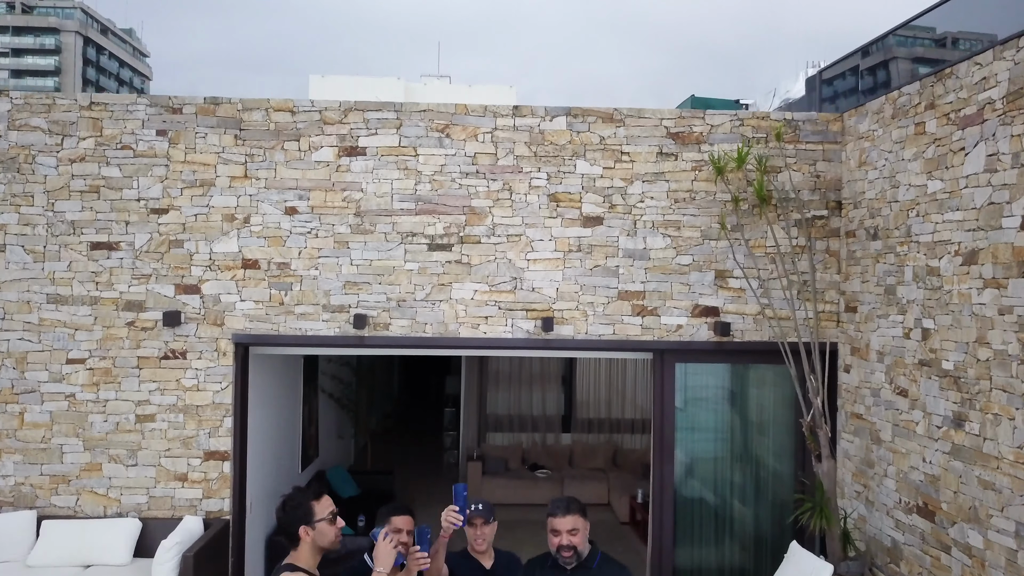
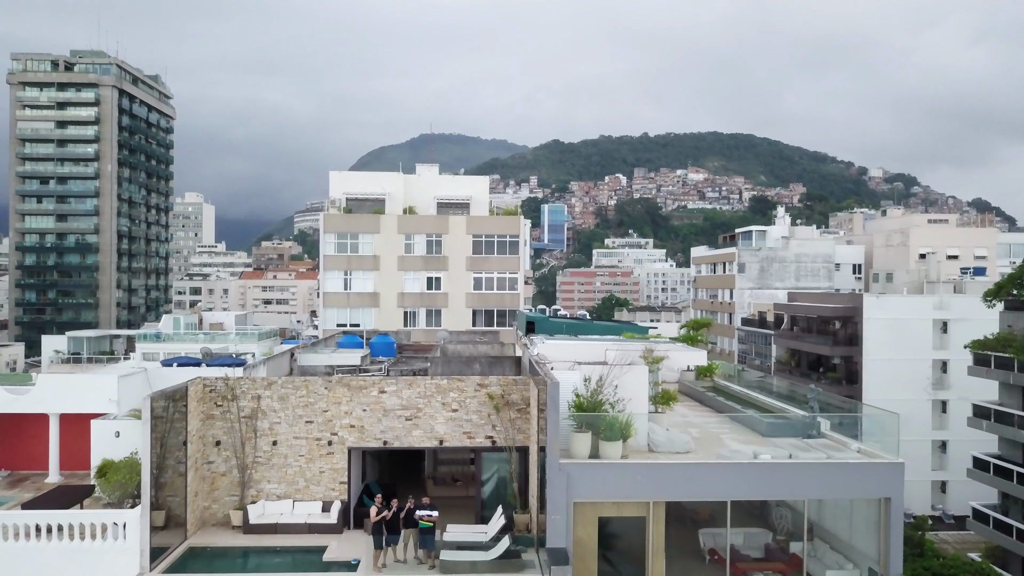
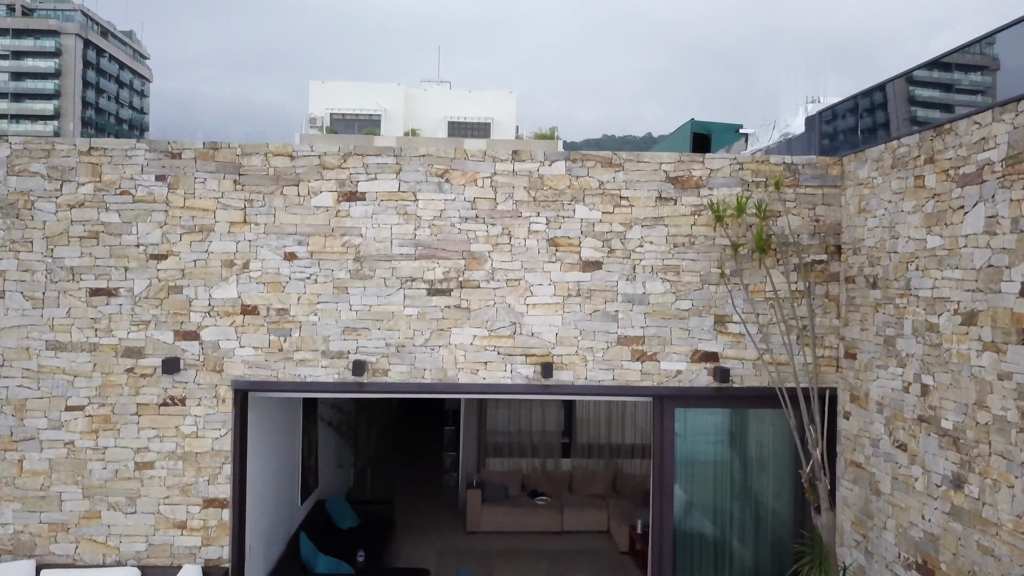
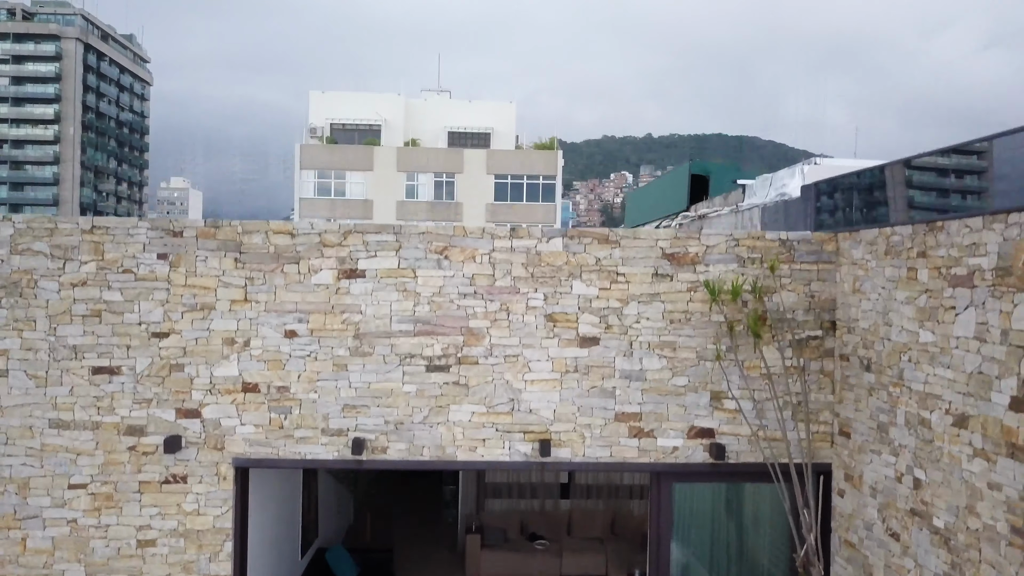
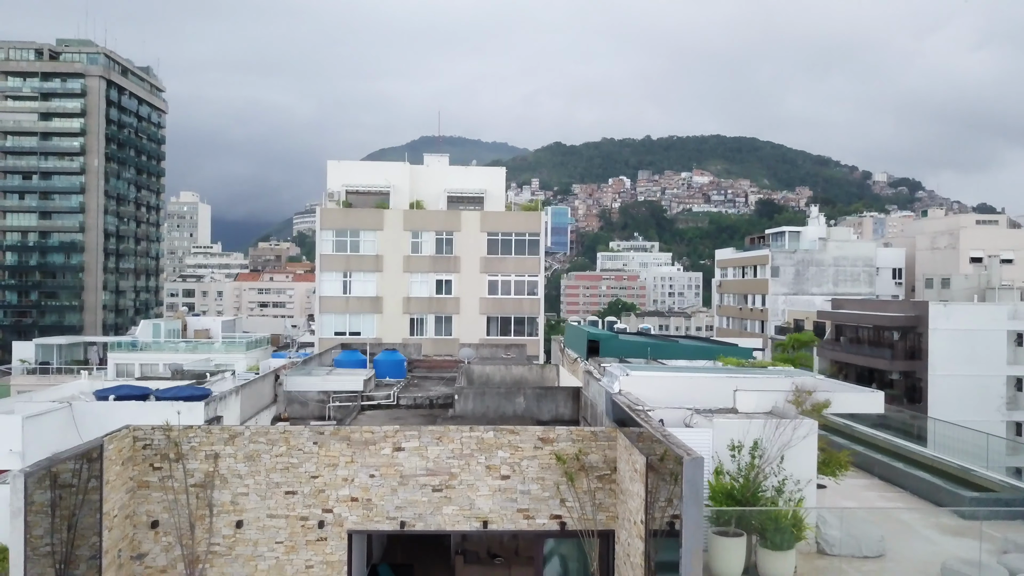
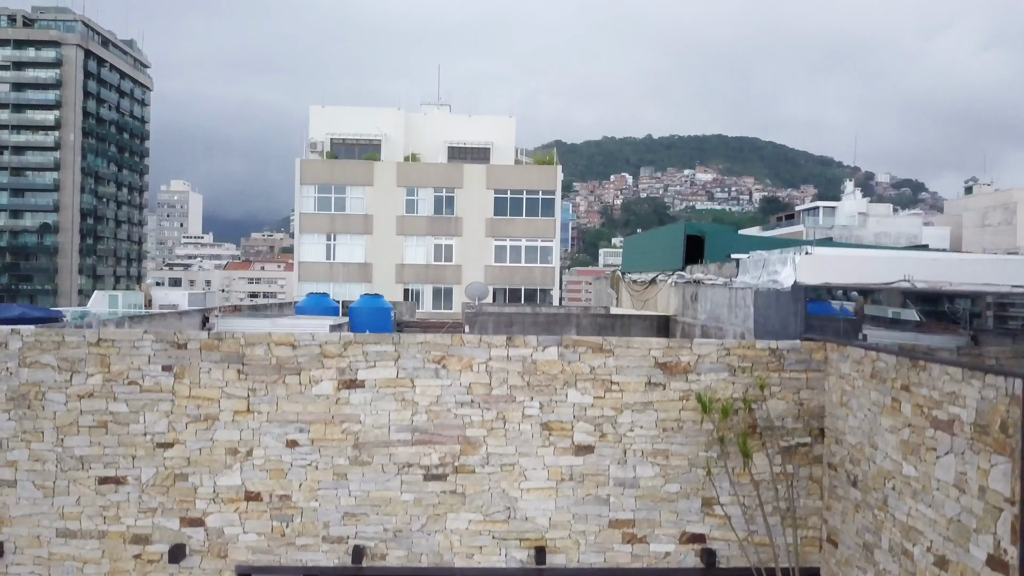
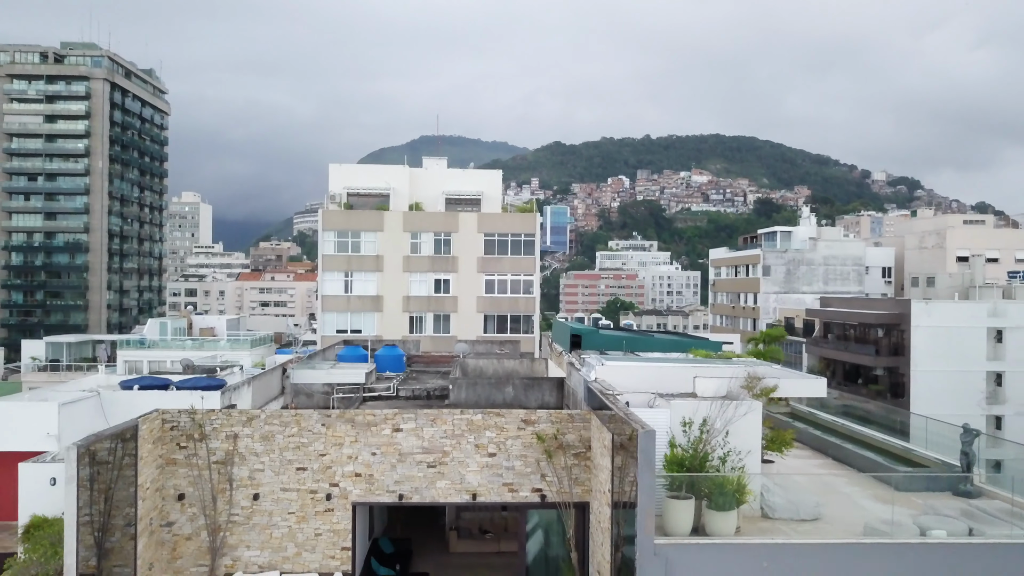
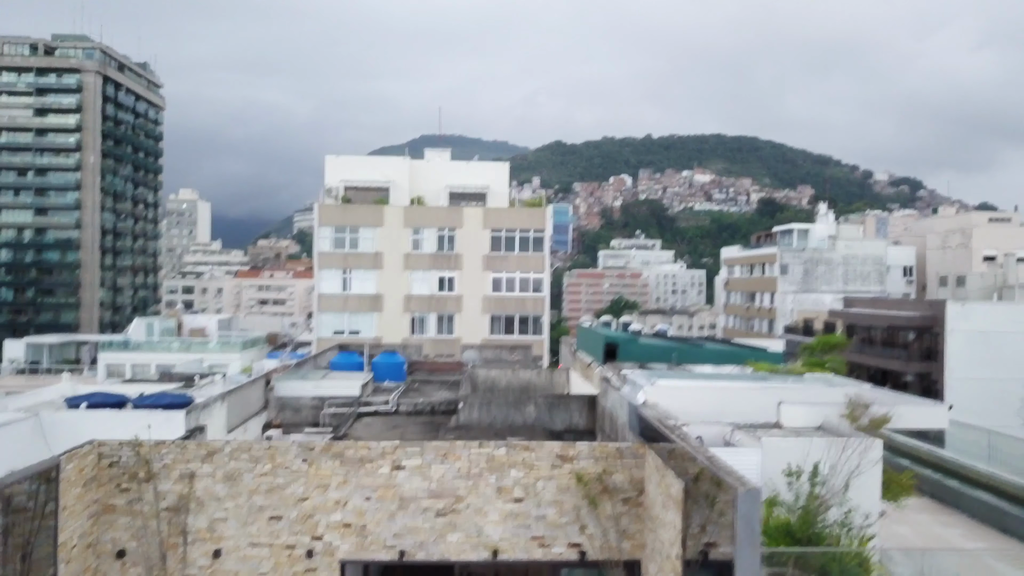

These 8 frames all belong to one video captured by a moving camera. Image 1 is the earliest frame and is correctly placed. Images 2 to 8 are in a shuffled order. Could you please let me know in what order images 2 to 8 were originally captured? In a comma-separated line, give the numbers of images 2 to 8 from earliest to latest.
3, 4, 6, 8, 5, 7, 2
